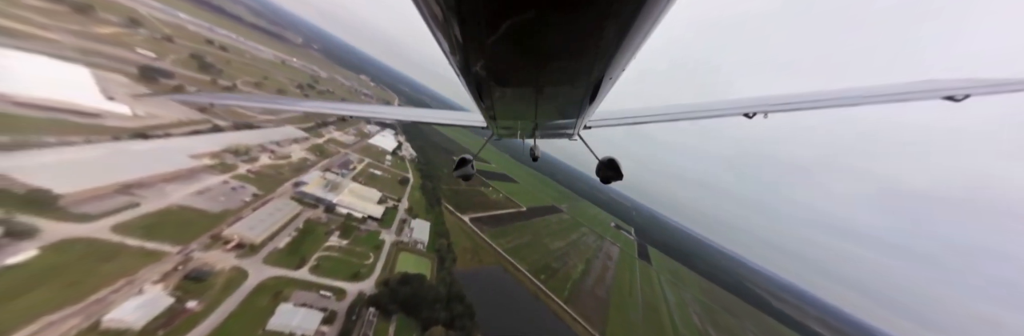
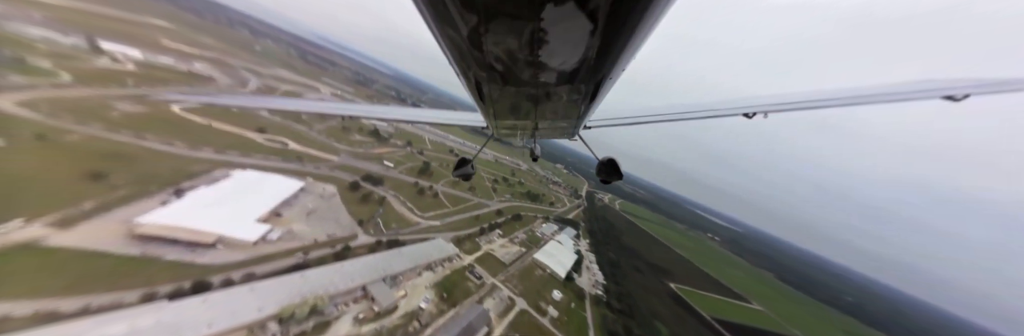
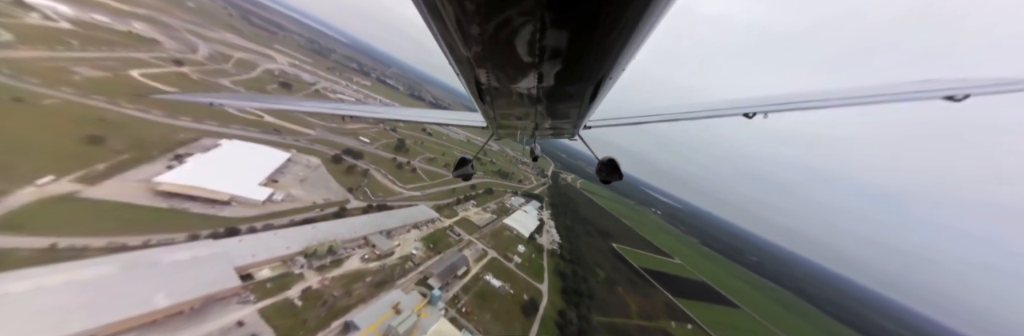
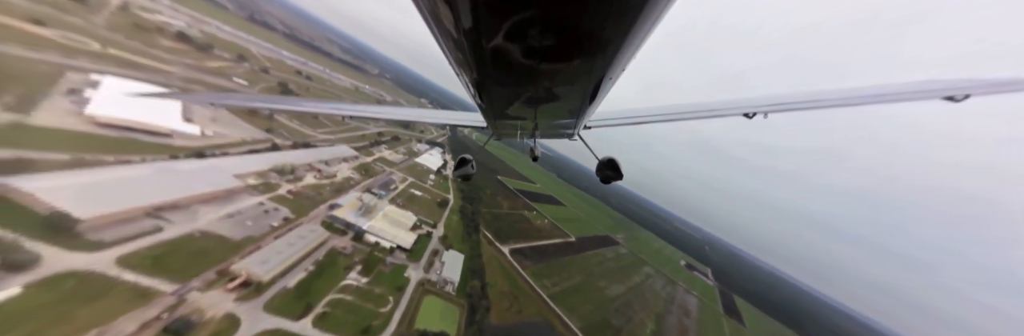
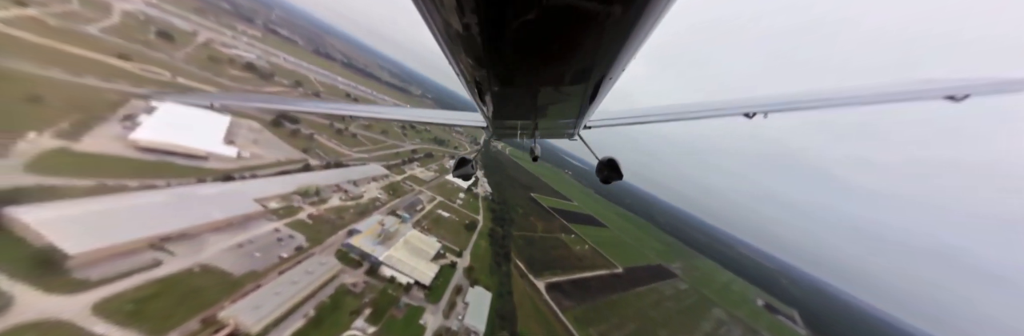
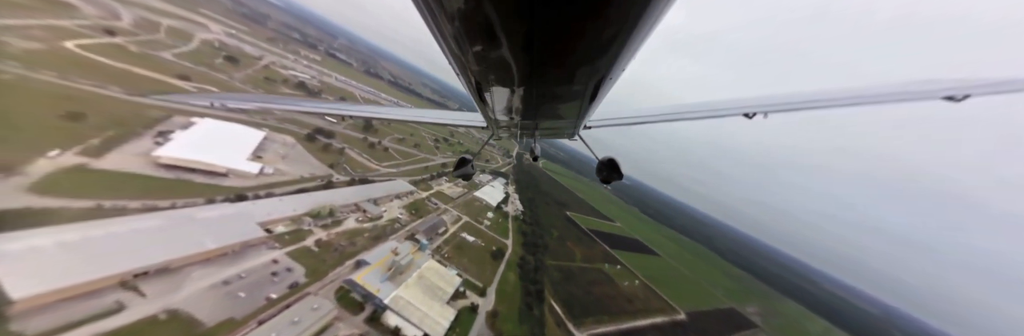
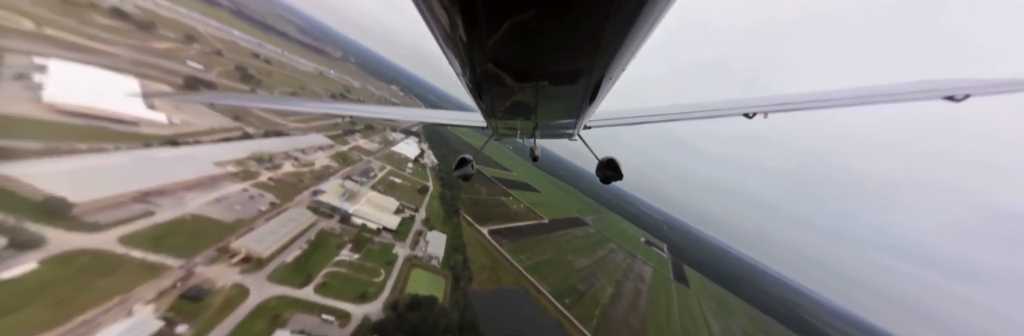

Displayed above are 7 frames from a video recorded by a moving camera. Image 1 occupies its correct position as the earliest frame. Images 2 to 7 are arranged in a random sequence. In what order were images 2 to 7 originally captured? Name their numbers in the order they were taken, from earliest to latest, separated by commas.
7, 4, 5, 6, 3, 2
